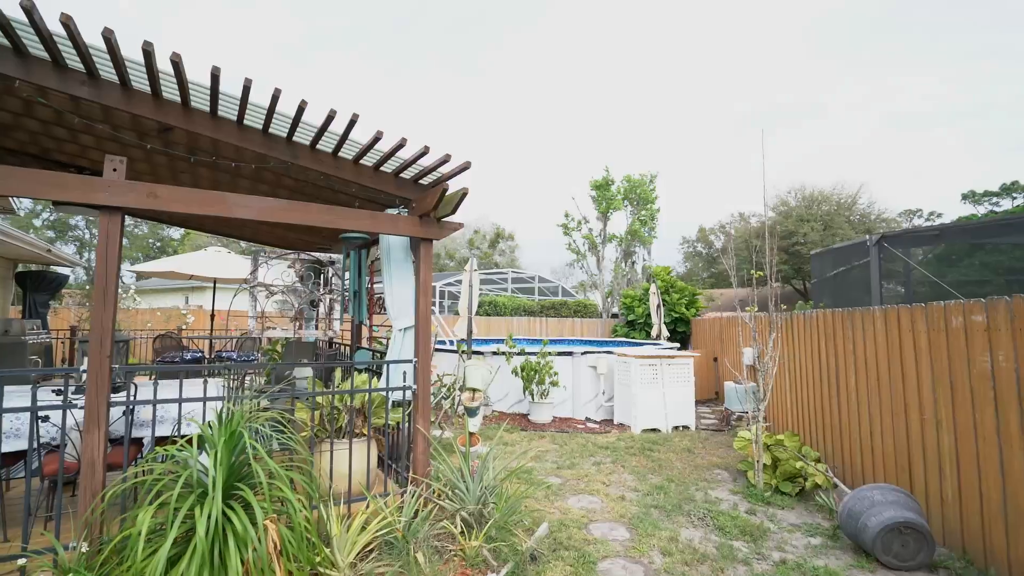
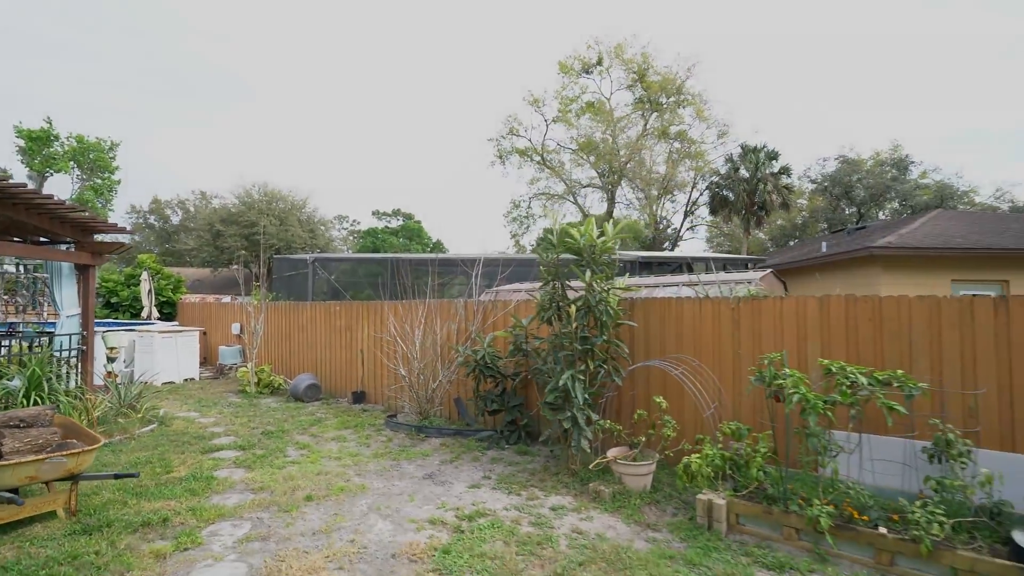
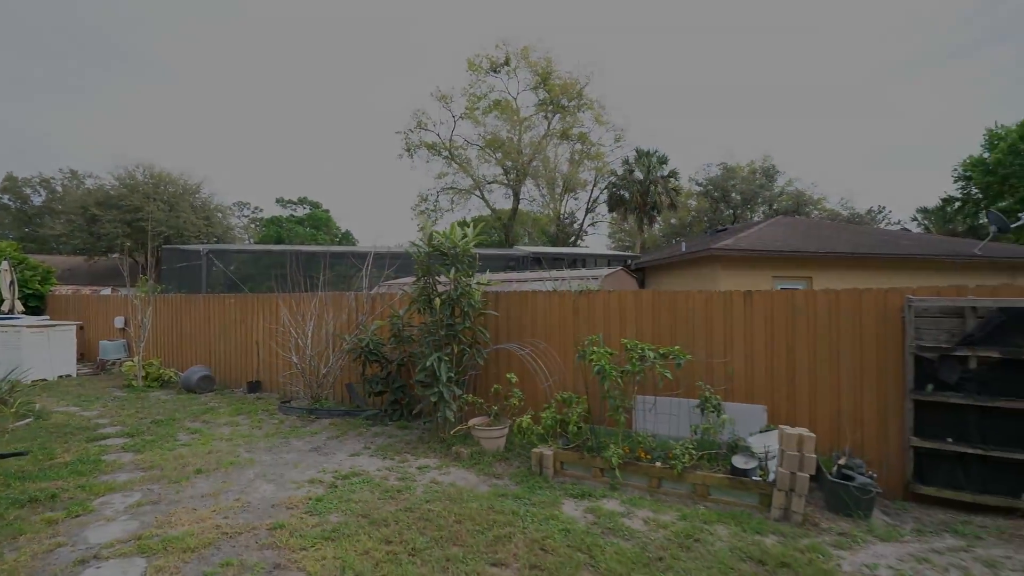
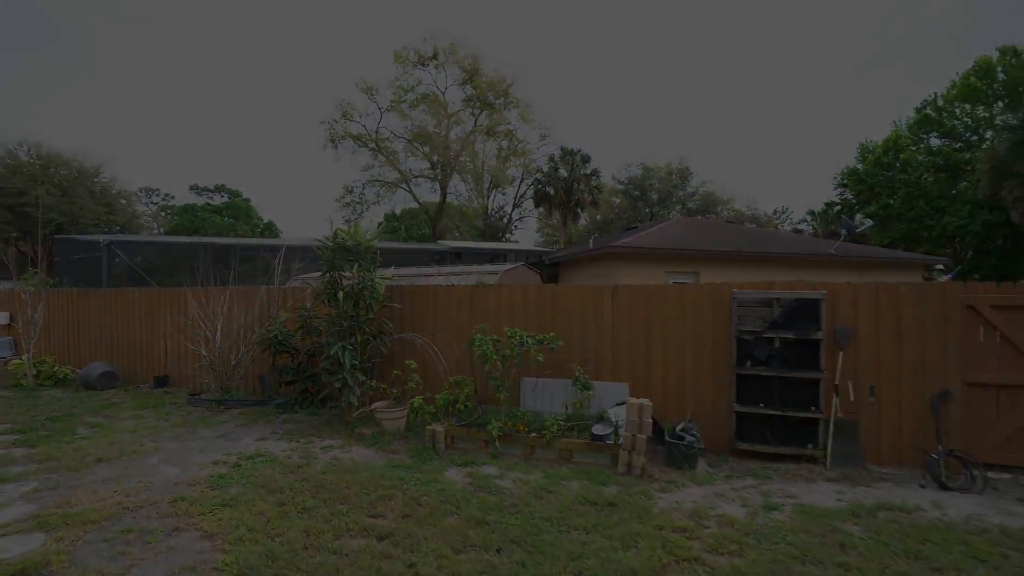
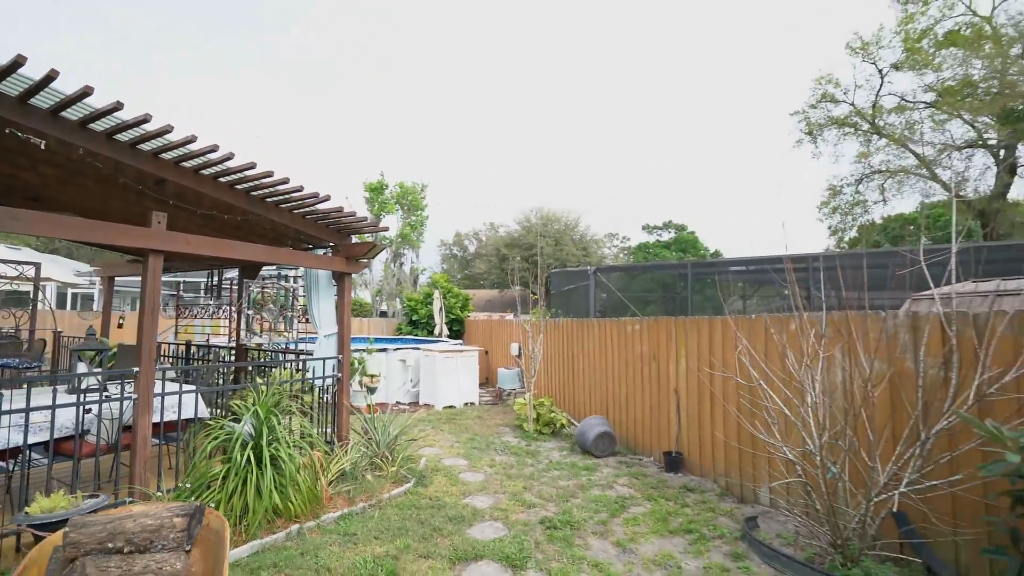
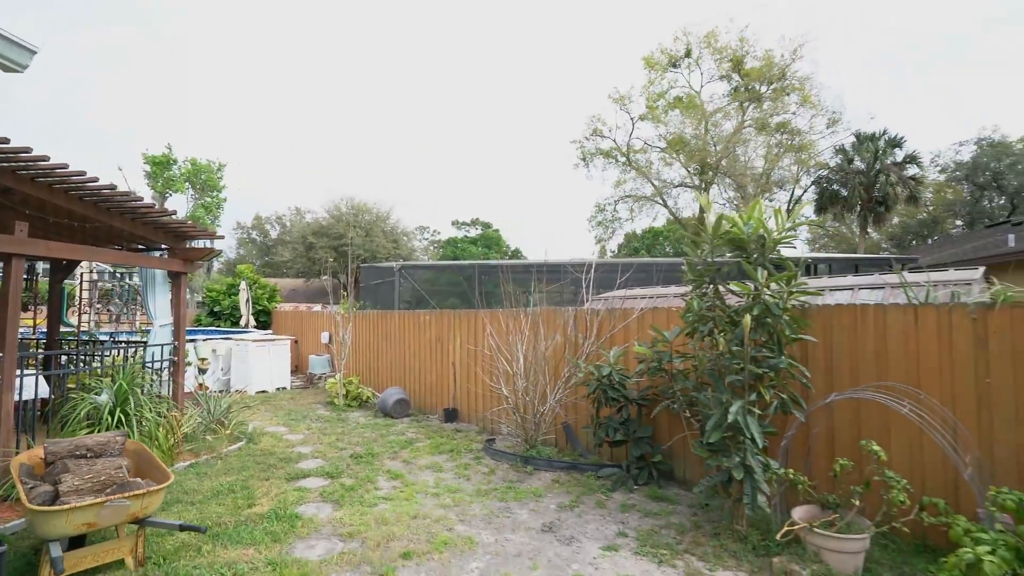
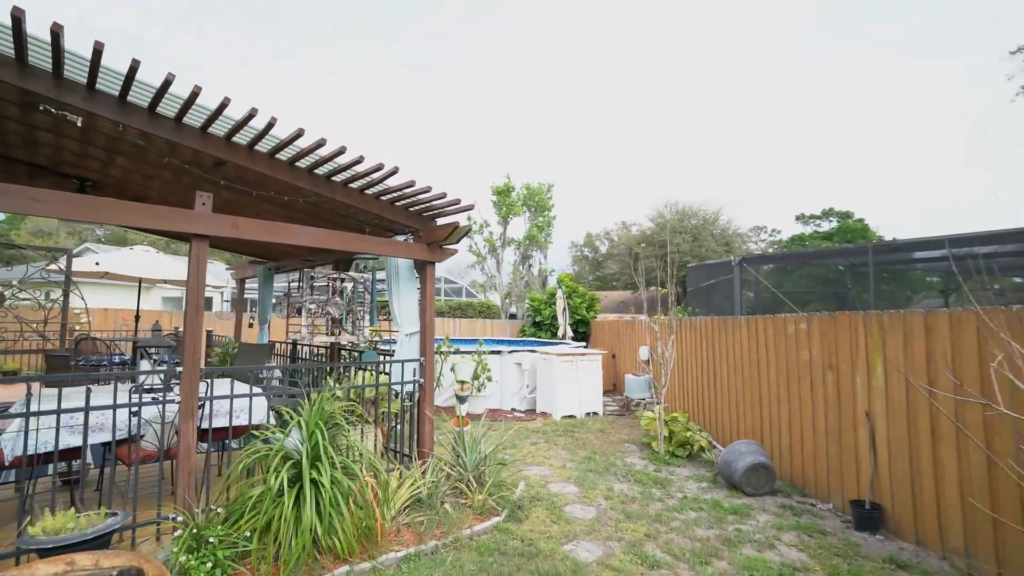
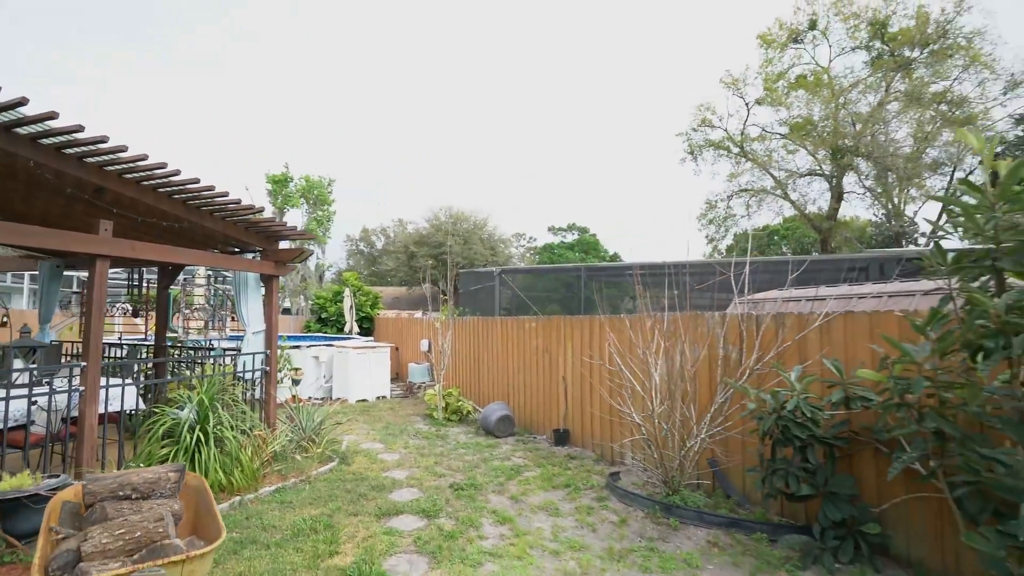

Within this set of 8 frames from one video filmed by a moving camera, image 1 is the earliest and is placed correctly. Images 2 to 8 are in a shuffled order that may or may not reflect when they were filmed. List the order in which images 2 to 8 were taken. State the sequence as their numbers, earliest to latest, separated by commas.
7, 5, 8, 6, 2, 3, 4
